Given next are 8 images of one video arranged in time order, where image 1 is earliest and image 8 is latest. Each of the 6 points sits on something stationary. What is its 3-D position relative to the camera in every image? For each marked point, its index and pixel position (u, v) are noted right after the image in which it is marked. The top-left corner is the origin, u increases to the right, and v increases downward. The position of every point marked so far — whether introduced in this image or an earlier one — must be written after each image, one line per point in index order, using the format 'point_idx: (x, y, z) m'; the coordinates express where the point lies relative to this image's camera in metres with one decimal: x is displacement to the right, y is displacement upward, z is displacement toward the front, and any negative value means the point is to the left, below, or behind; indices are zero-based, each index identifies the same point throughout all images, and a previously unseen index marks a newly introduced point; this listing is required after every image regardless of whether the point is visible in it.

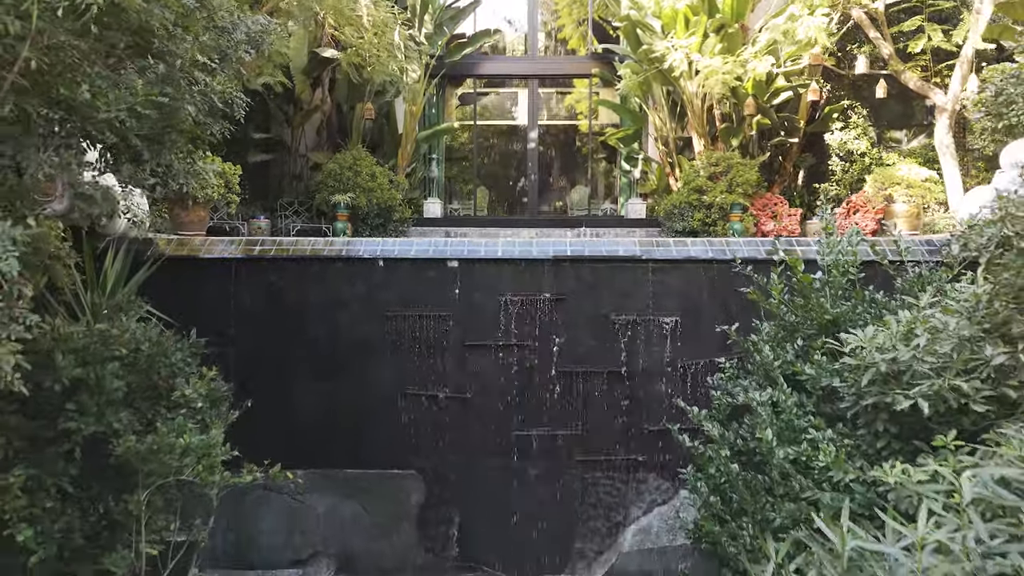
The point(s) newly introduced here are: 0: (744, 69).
0: (+2.3, +2.1, +6.2) m
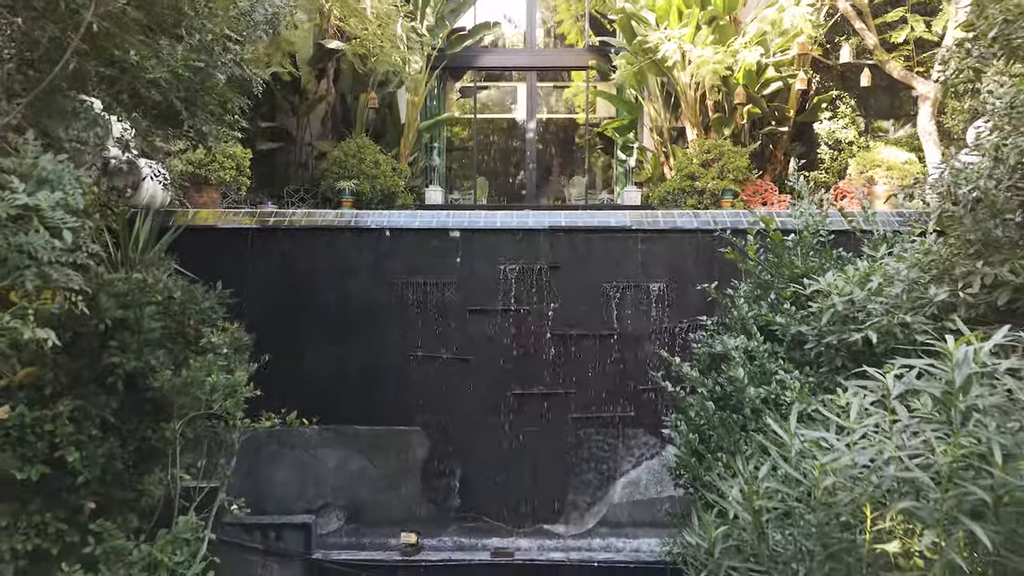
0: (+2.2, +2.3, +6.4) m
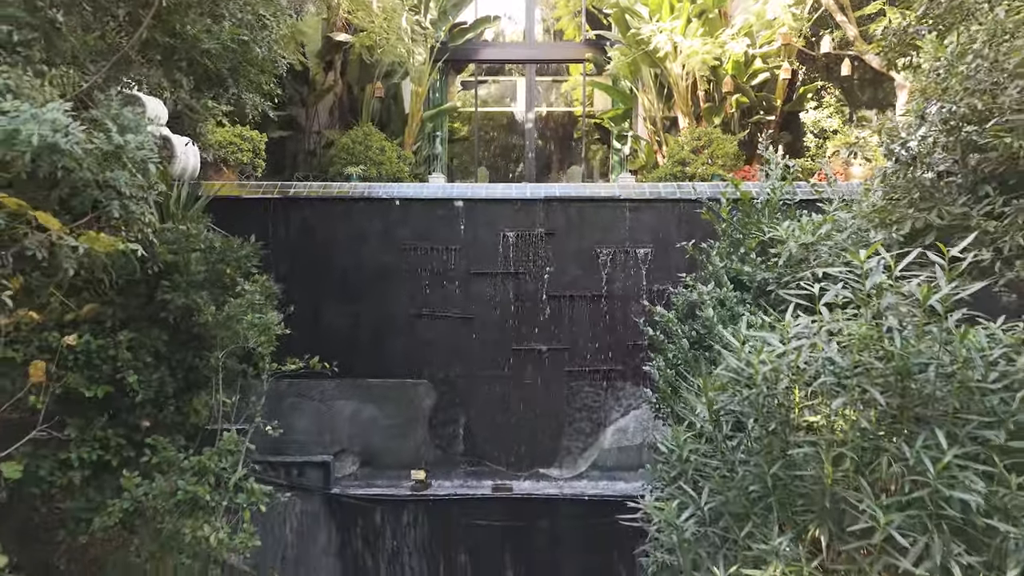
0: (+2.2, +2.5, +6.8) m
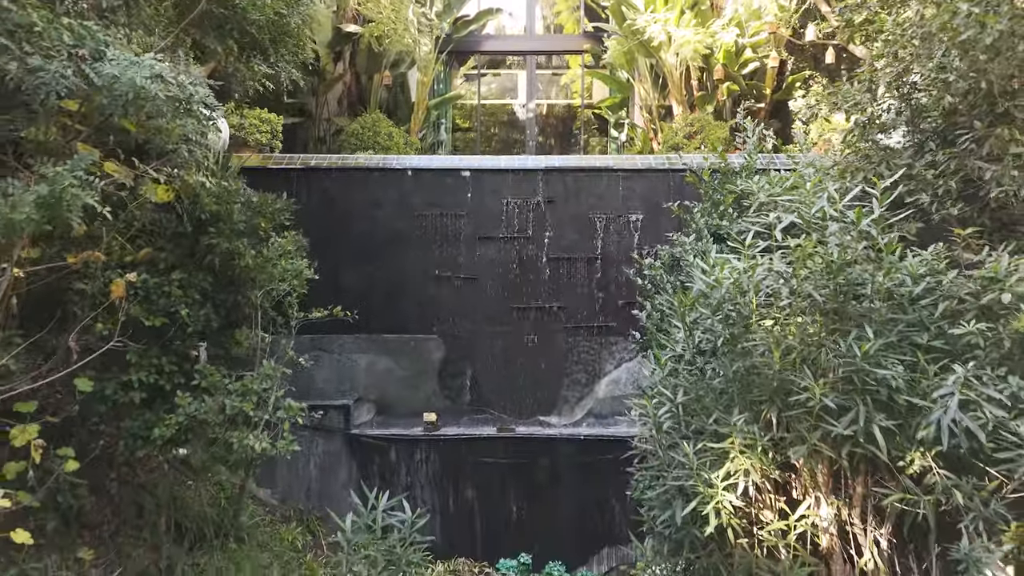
0: (+2.3, +2.8, +7.1) m
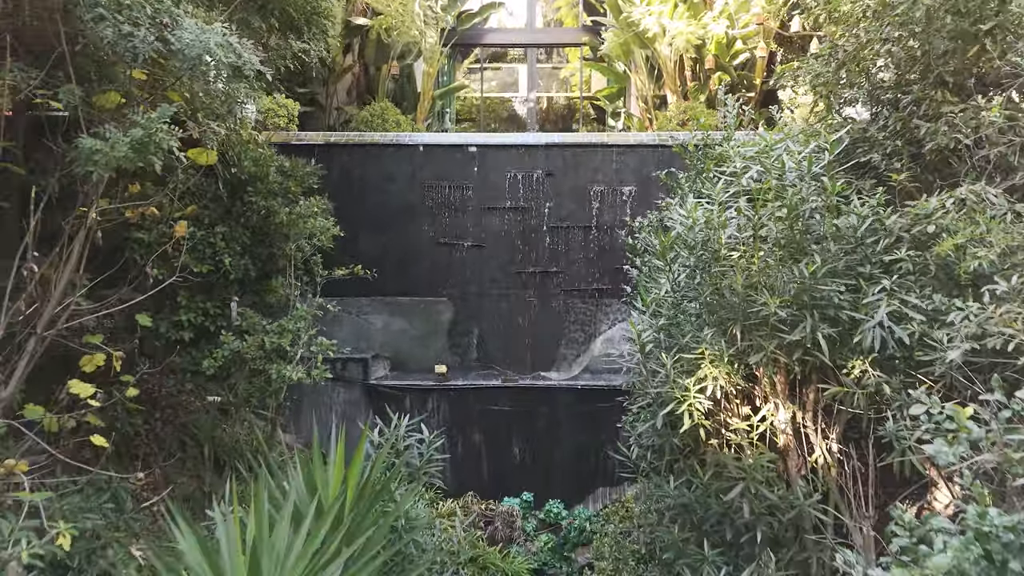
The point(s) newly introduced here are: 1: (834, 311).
0: (+2.3, +3.0, +7.5) m
1: (+1.2, -0.1, +2.4) m
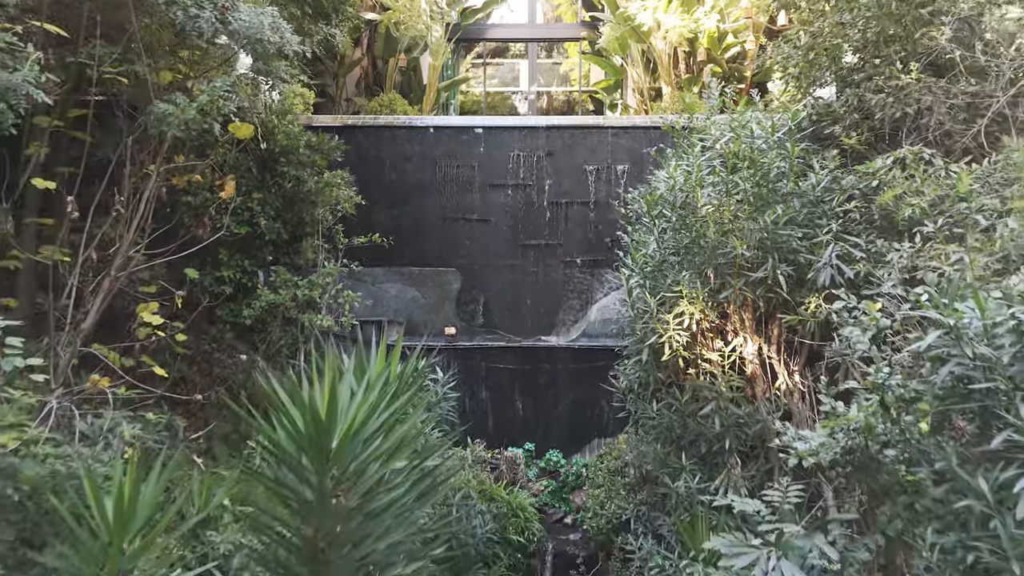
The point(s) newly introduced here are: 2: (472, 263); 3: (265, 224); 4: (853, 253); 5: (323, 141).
0: (+2.3, +3.3, +7.9) m
1: (+1.2, +0.1, +2.8) m
2: (-0.3, +0.2, +5.2) m
3: (-1.4, +0.4, +3.7) m
4: (+1.4, +0.1, +2.7) m
5: (-1.2, +0.9, +4.0) m
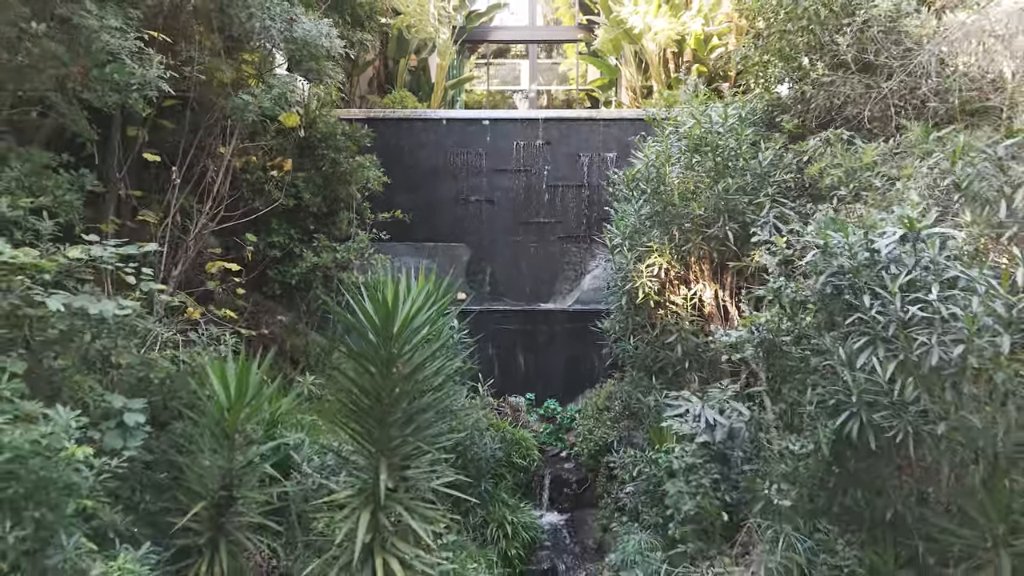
0: (+2.3, +3.5, +8.6) m
1: (+1.2, +0.4, +3.5) m
2: (-0.3, +0.5, +5.9) m
3: (-1.4, +0.6, +4.4) m
4: (+1.5, +0.4, +3.4) m
5: (-1.2, +1.2, +4.7) m
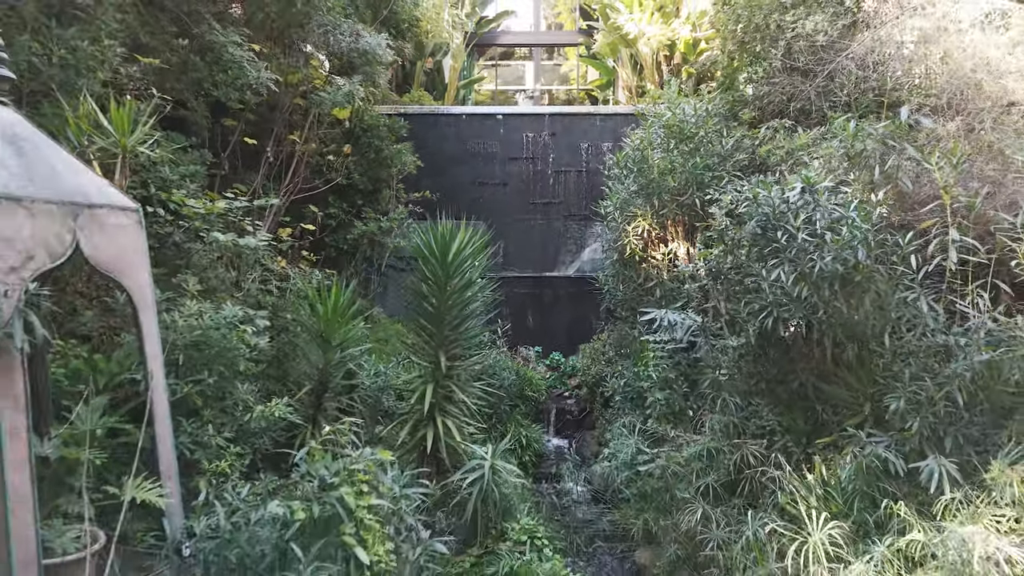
0: (+2.4, +3.8, +9.6) m
1: (+1.3, +0.7, +4.4) m
2: (-0.2, +0.8, +6.9) m
3: (-1.3, +0.9, +5.4) m
4: (+1.6, +0.7, +4.4) m
5: (-1.1, +1.5, +5.7) m
